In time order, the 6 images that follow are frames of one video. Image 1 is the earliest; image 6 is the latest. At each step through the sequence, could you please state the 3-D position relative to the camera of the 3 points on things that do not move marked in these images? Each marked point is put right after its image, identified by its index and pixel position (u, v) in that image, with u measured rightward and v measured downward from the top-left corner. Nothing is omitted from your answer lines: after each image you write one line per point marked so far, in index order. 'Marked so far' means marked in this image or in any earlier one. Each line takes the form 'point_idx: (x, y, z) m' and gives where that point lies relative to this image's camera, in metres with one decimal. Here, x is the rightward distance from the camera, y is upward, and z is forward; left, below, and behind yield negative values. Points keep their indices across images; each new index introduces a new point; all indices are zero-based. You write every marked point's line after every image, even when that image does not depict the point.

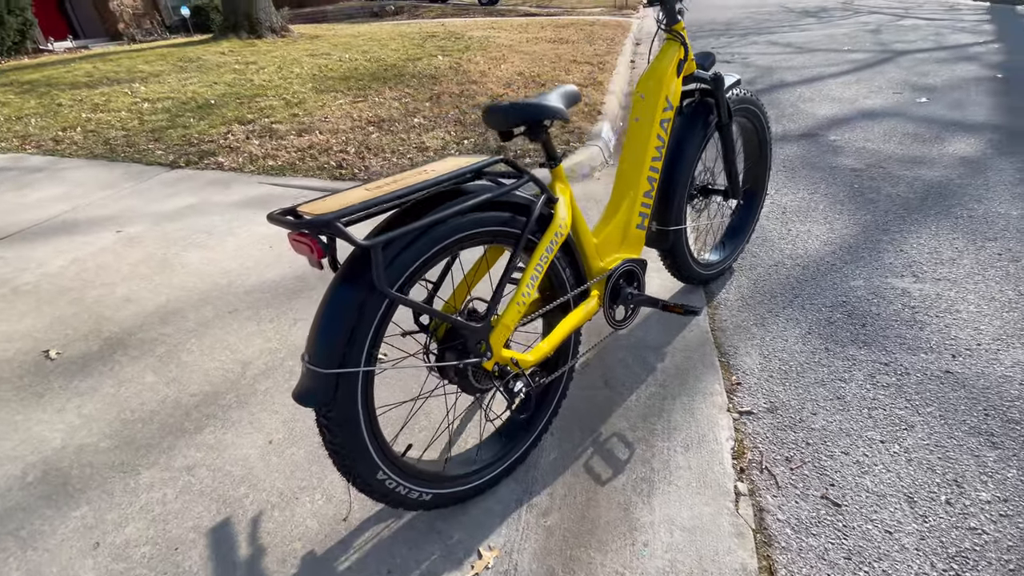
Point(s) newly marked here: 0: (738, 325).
0: (+1.2, -0.2, +2.5) m
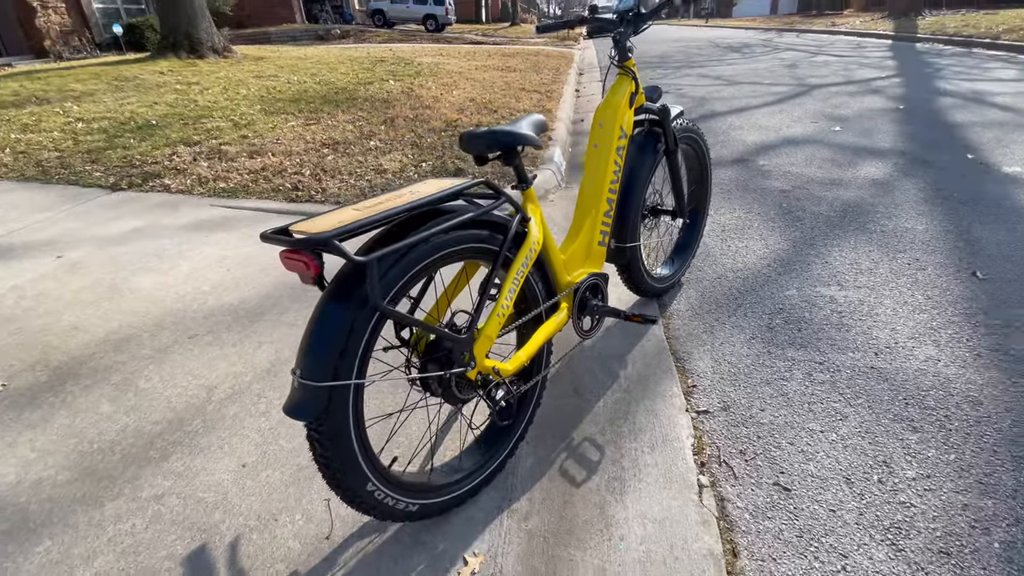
0: (+1.0, -0.3, +2.7) m
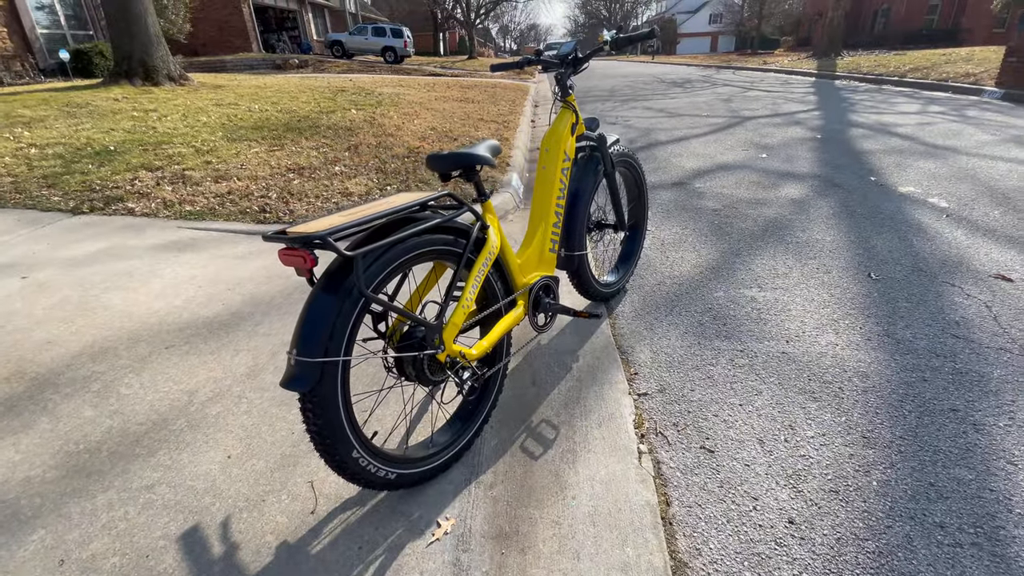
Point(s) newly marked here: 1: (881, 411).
0: (+0.8, -0.3, +3.1) m
1: (+1.8, -0.6, +2.4) m
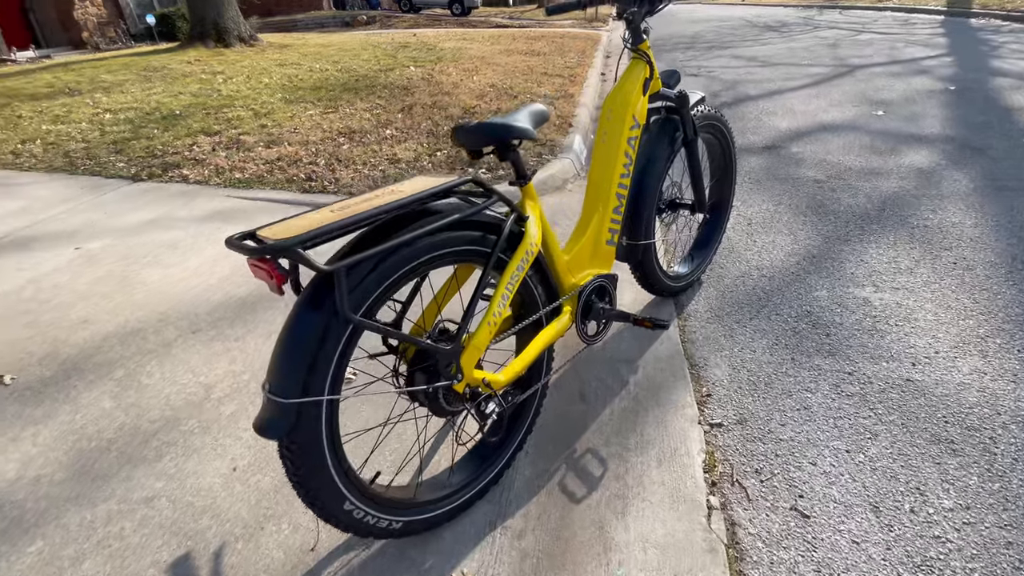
0: (+1.1, -0.3, +2.6) m
1: (+2.0, -0.7, +1.7) m
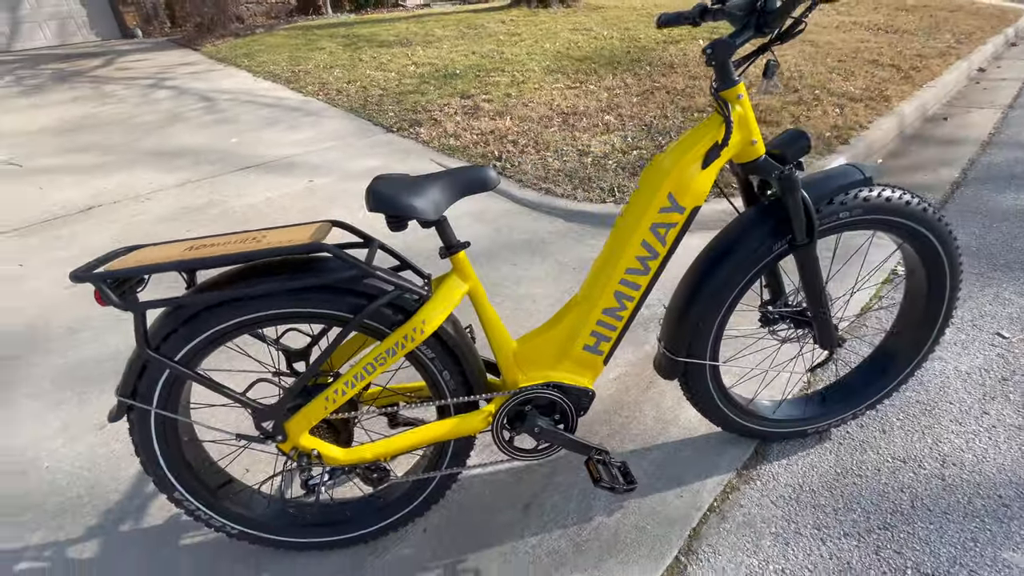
0: (+0.9, -0.9, +1.8) m
1: (+1.0, -1.5, +0.6) m
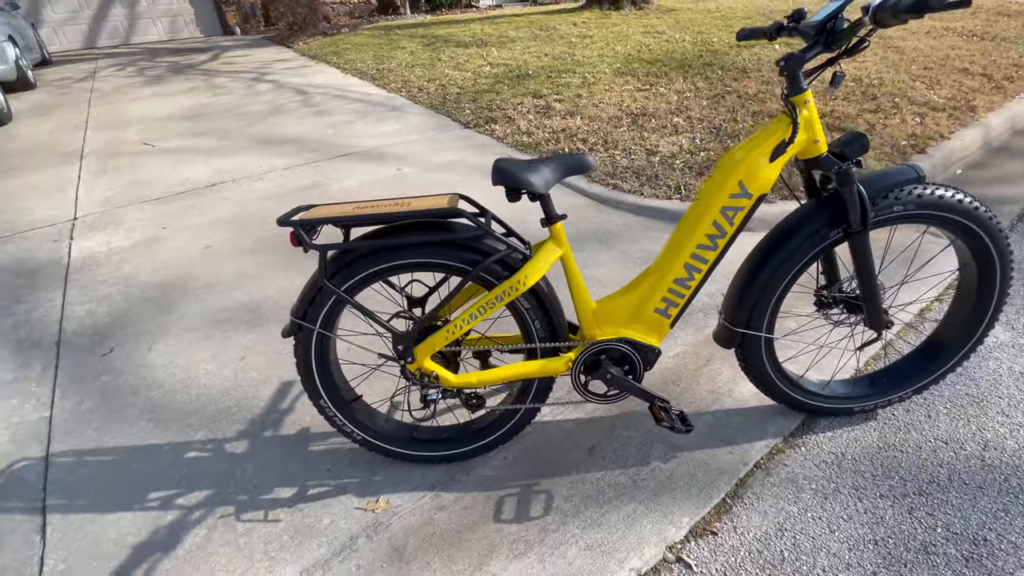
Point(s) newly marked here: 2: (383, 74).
0: (+1.2, -0.8, +2.0) m
1: (+1.2, -1.5, +0.9) m
2: (-2.3, +3.8, +8.5) m
